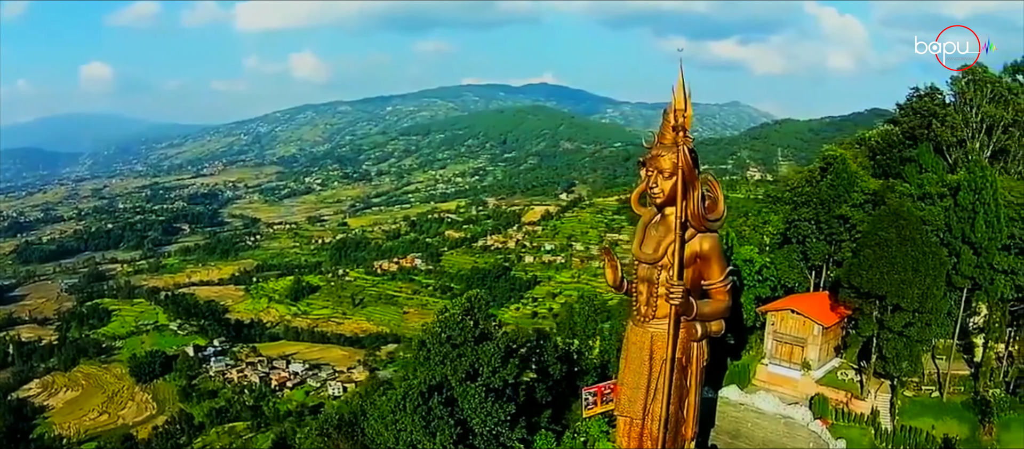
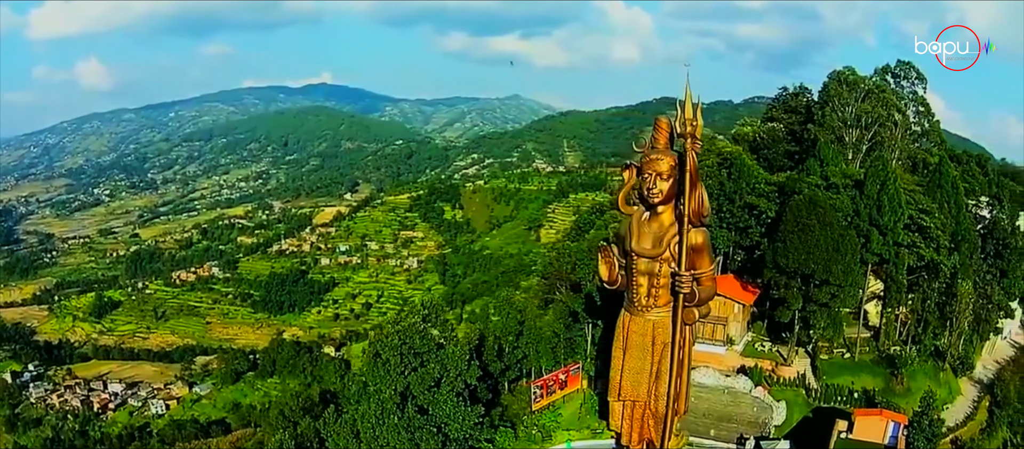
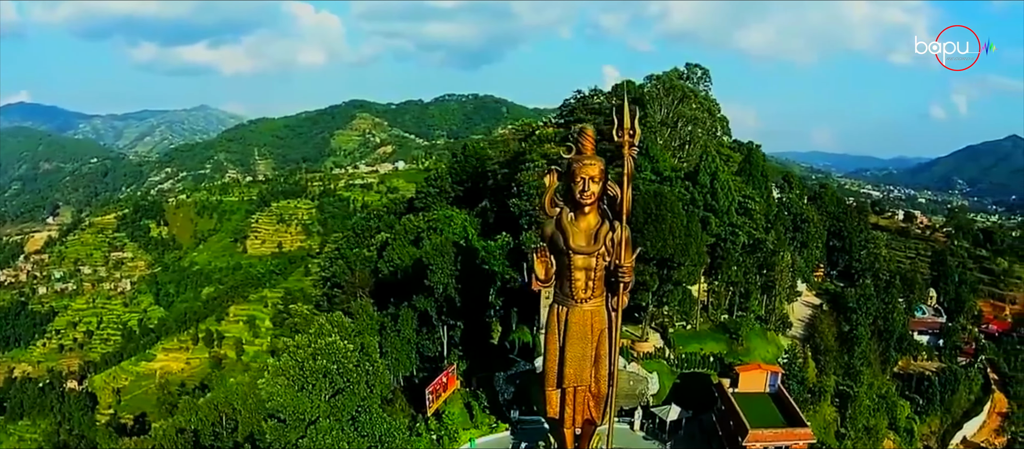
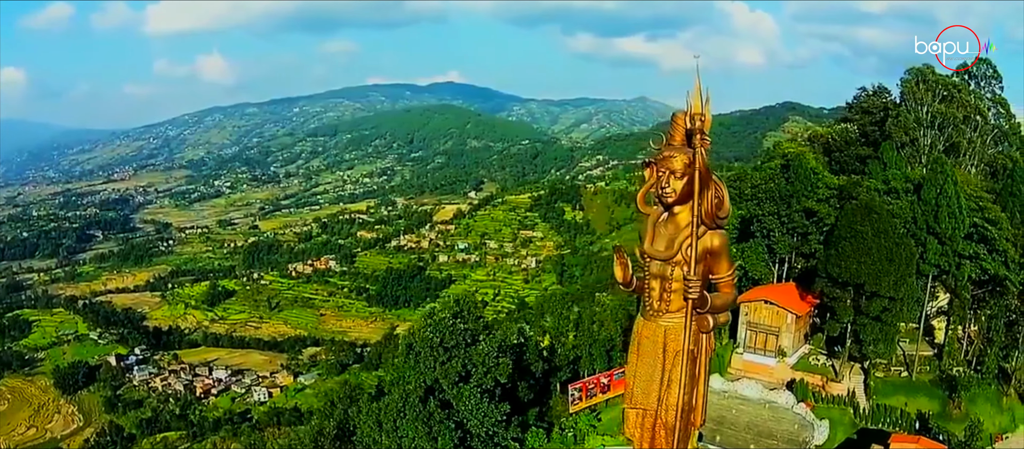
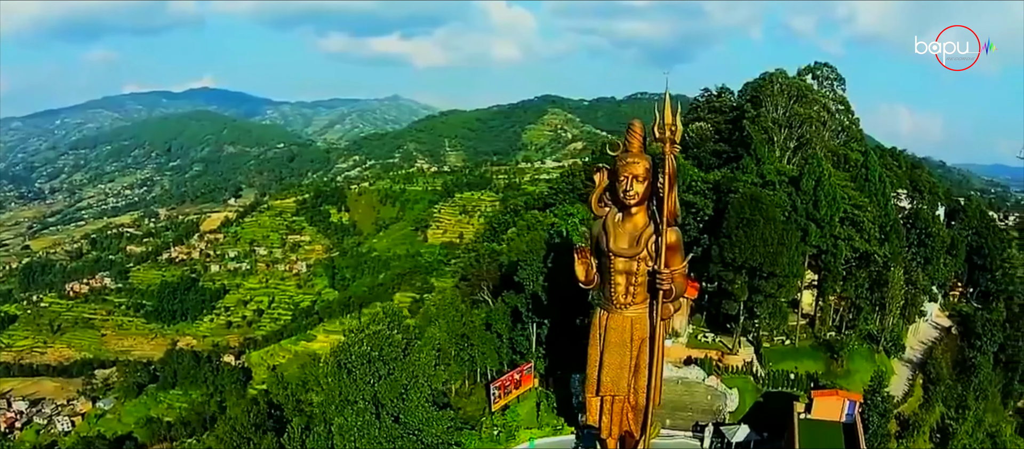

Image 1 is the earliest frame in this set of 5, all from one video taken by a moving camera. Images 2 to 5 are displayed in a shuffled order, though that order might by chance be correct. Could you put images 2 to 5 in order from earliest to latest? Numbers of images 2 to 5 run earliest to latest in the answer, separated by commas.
4, 2, 5, 3
